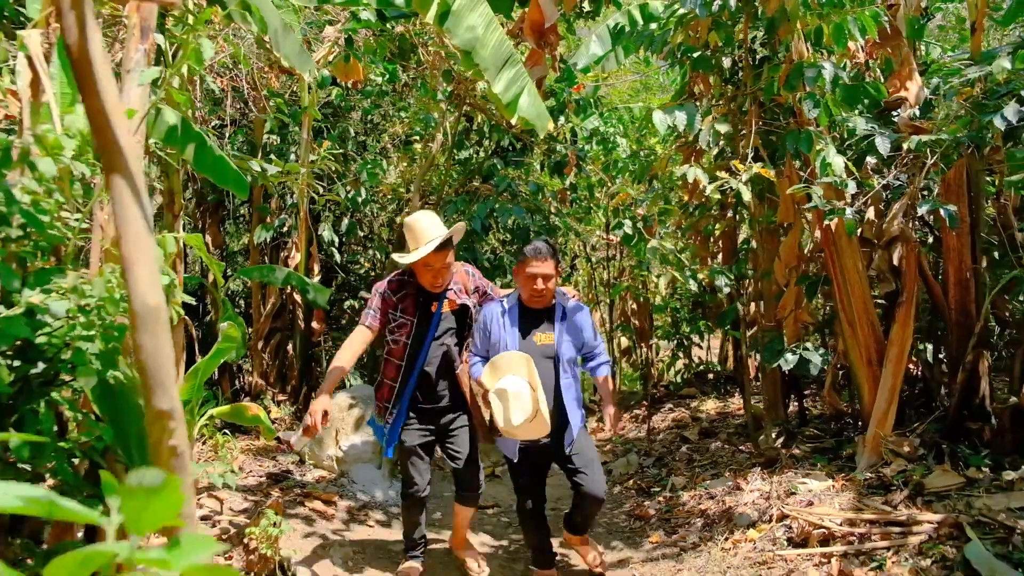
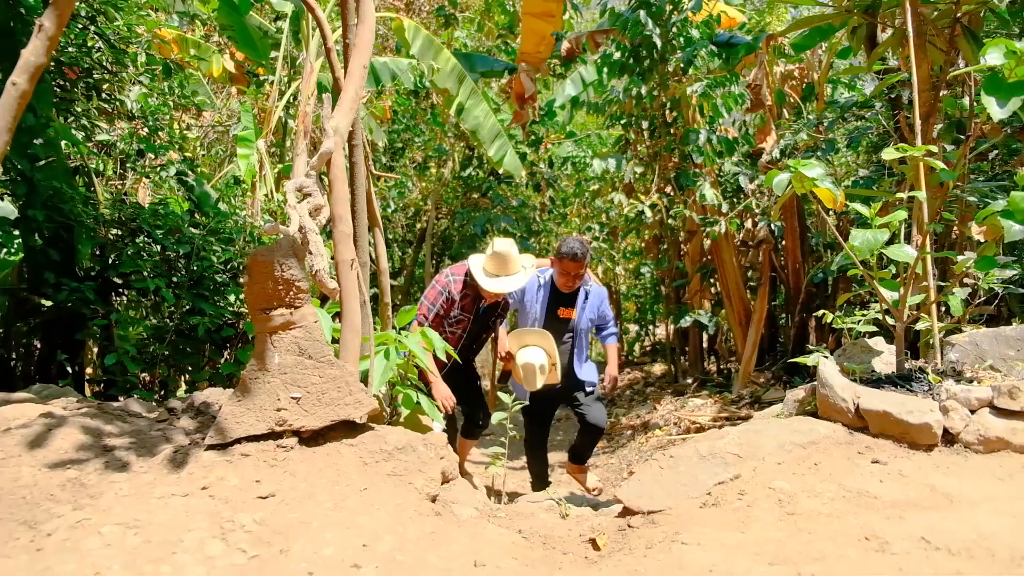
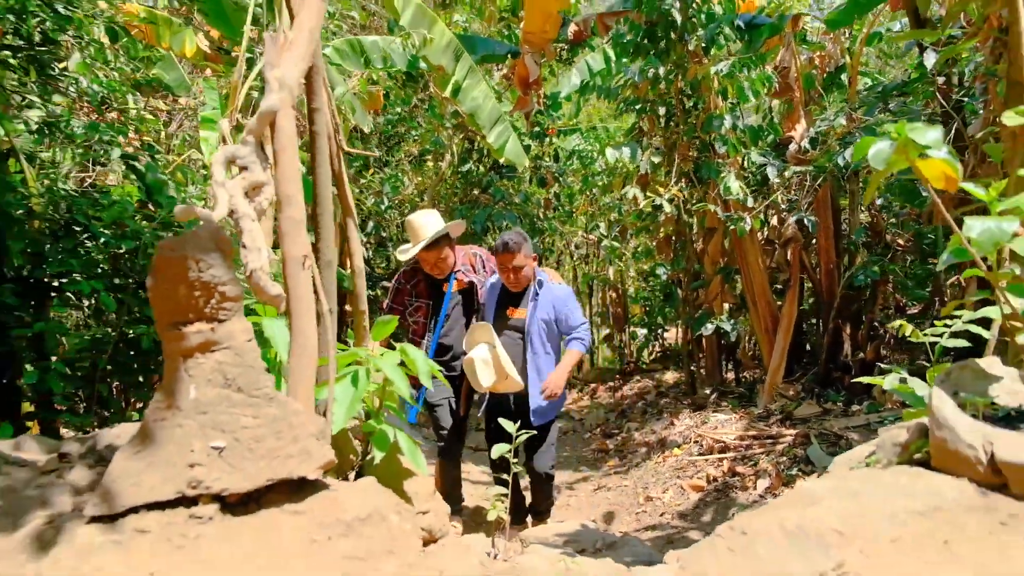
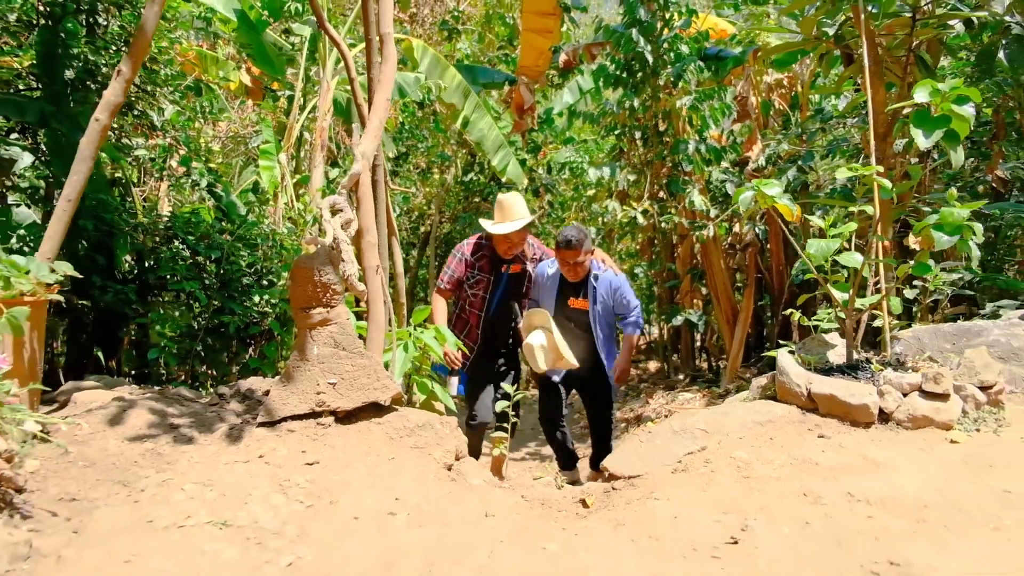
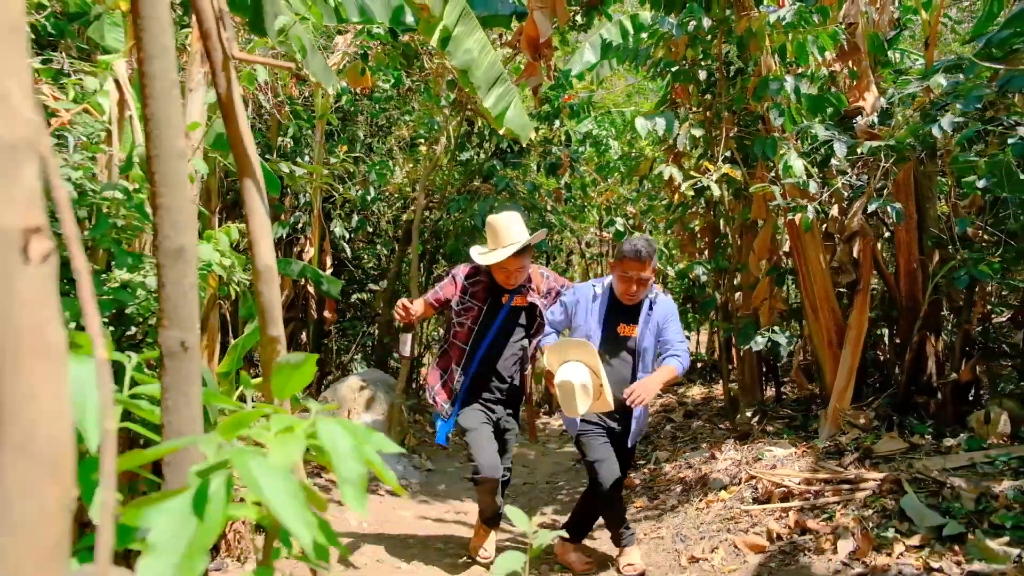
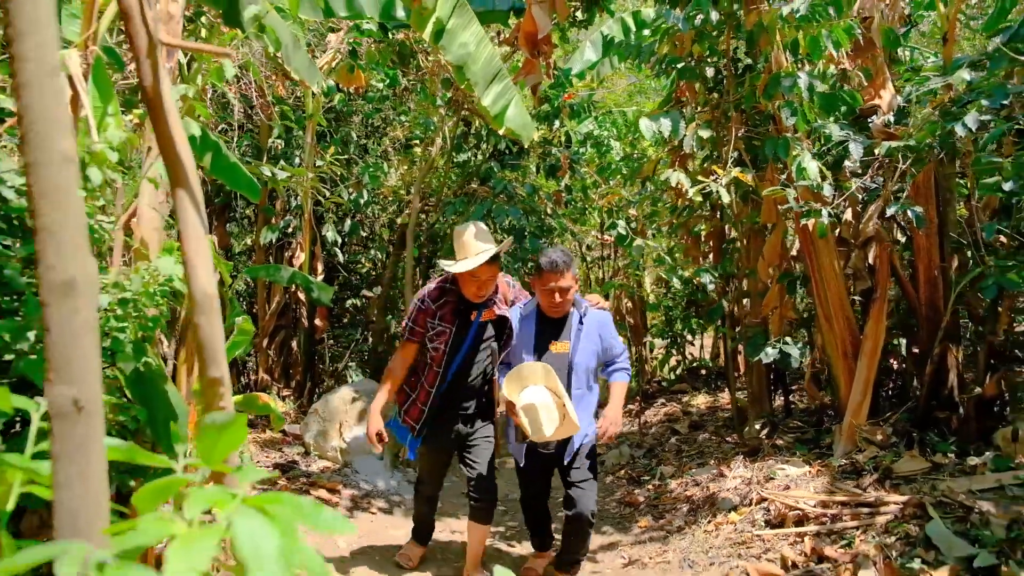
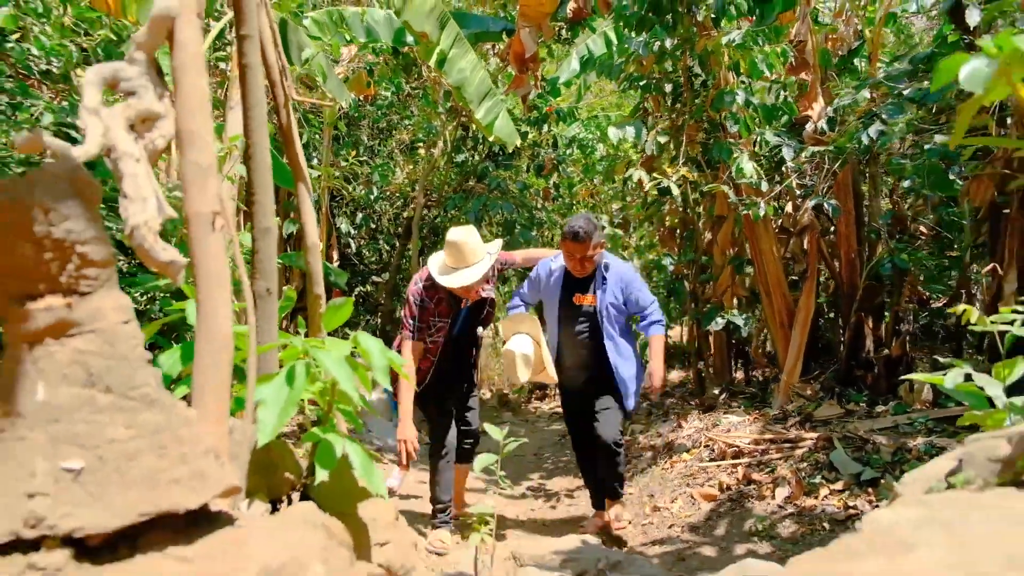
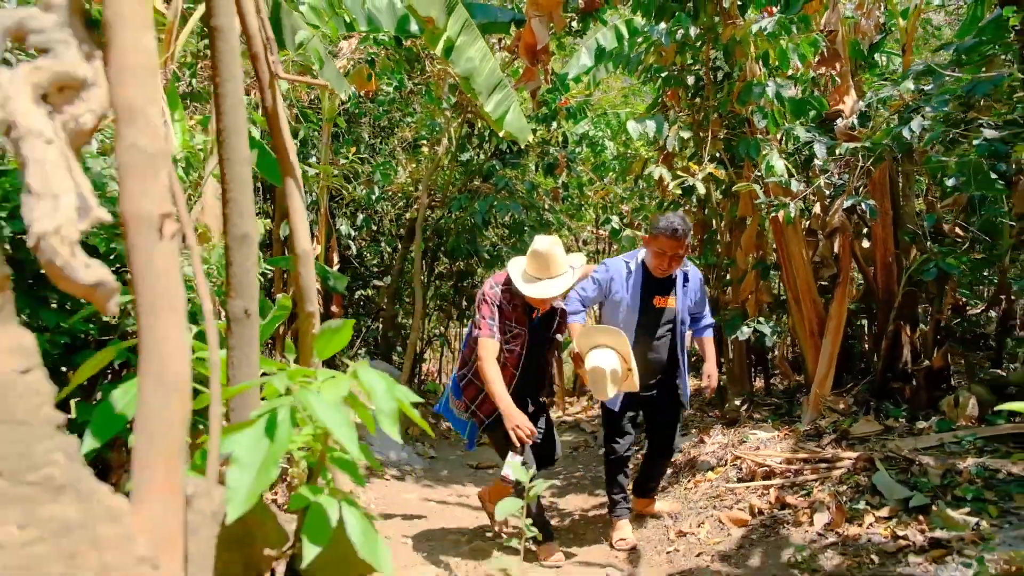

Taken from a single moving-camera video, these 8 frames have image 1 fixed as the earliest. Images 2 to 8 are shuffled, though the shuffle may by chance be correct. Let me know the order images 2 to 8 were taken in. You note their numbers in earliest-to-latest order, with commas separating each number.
6, 5, 8, 7, 3, 2, 4
